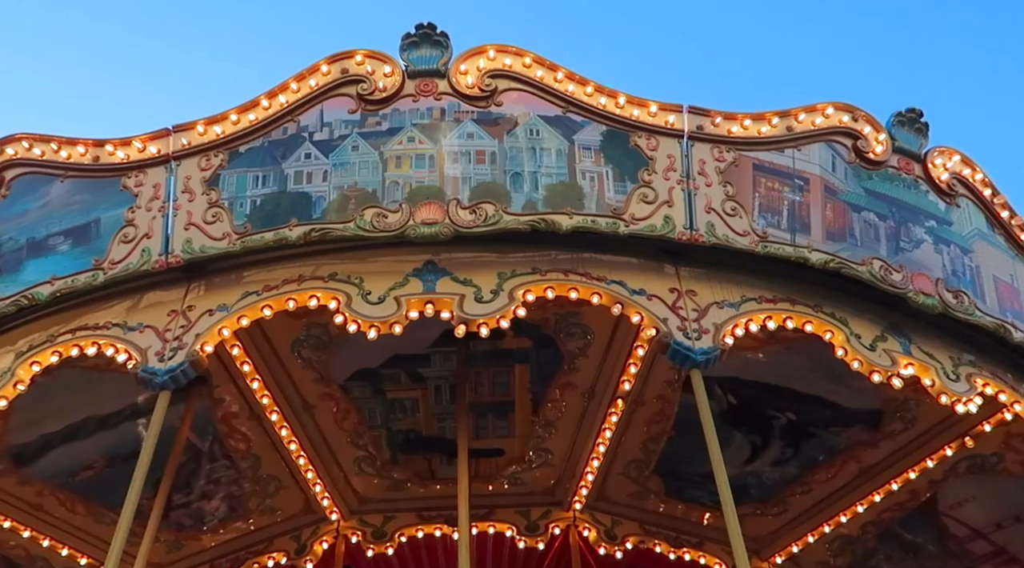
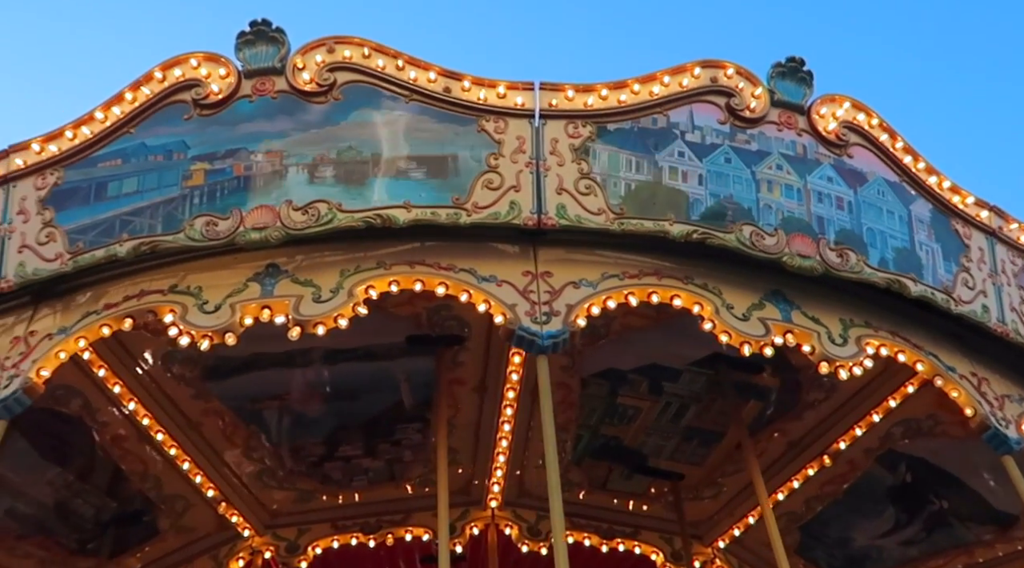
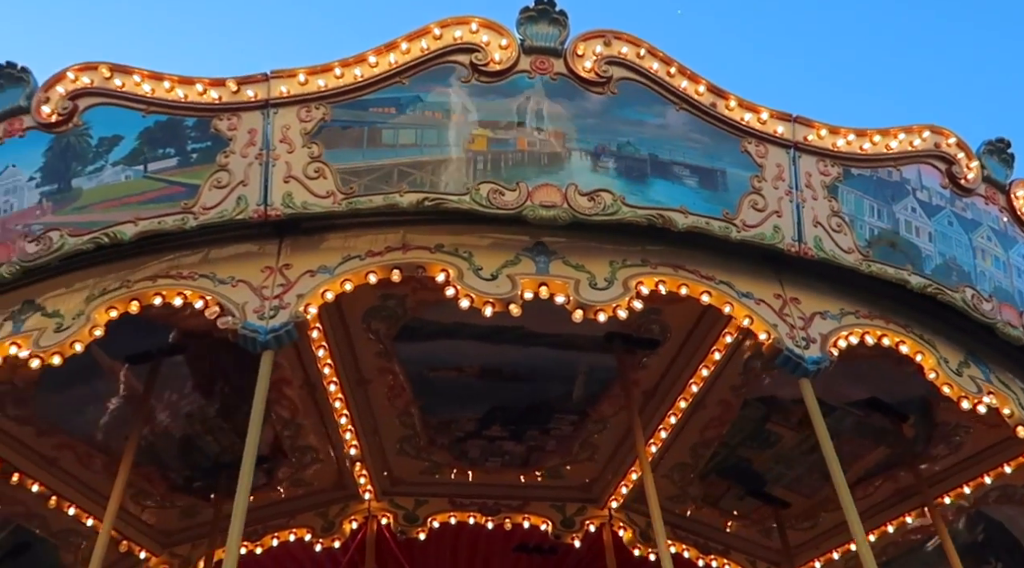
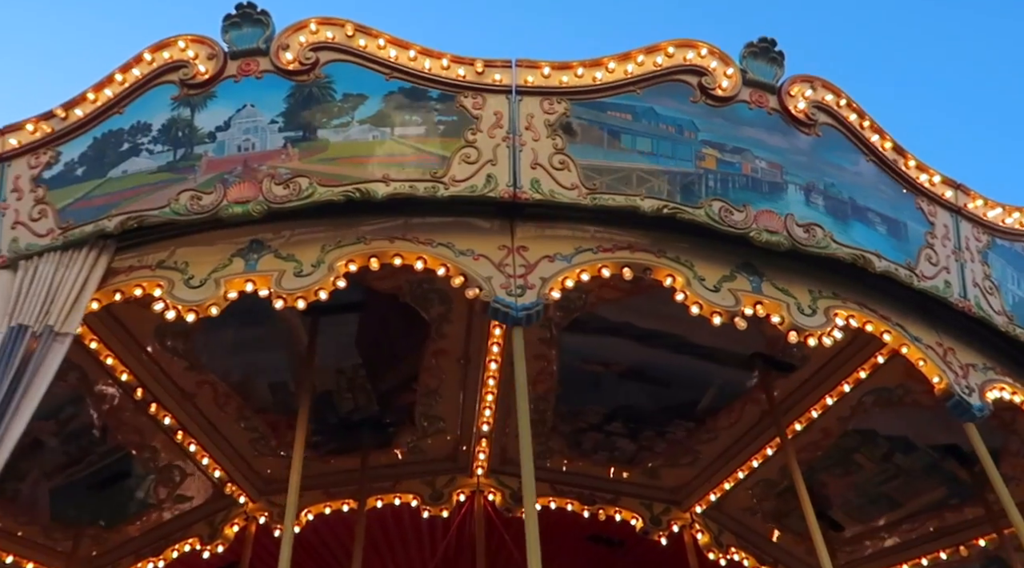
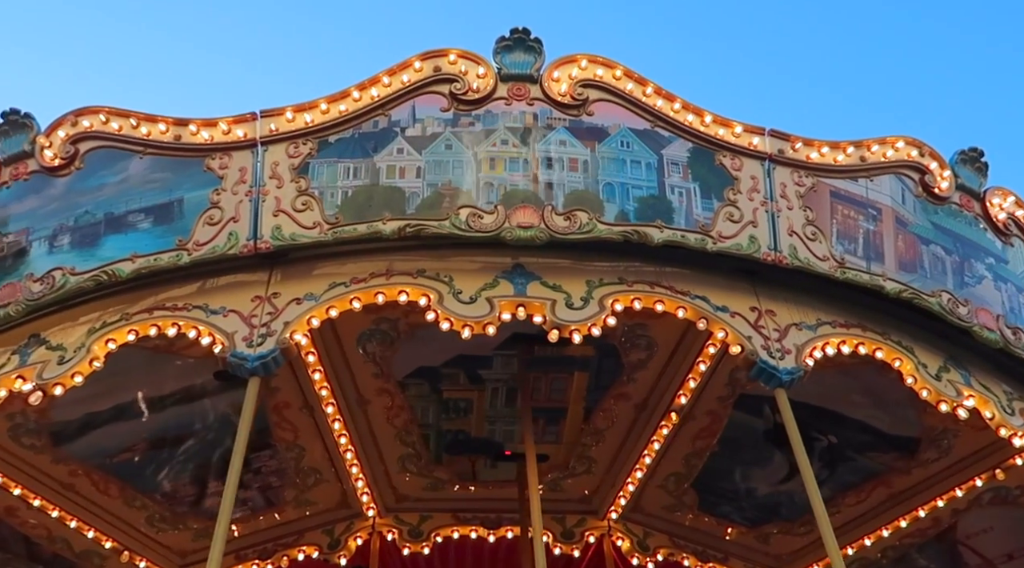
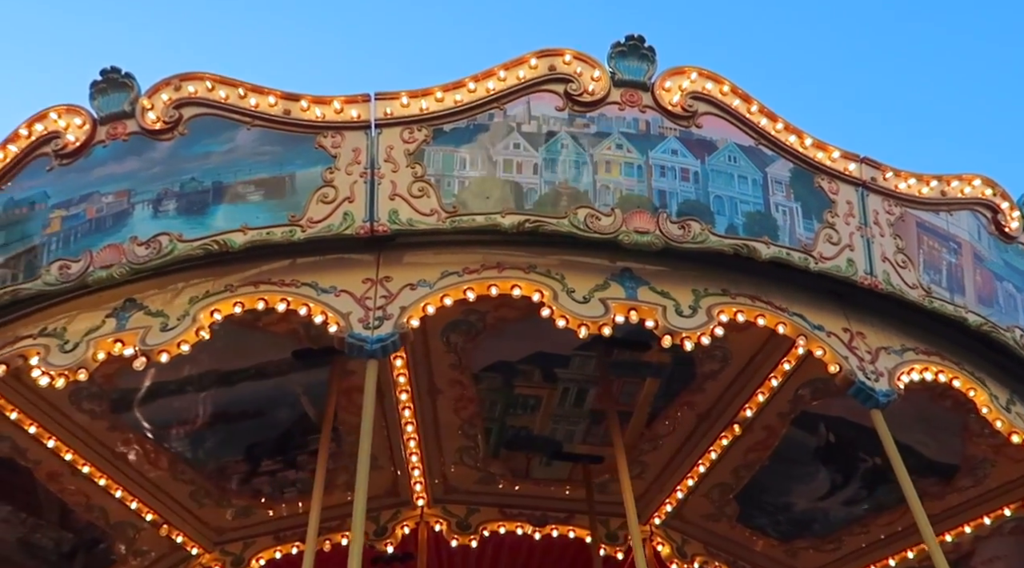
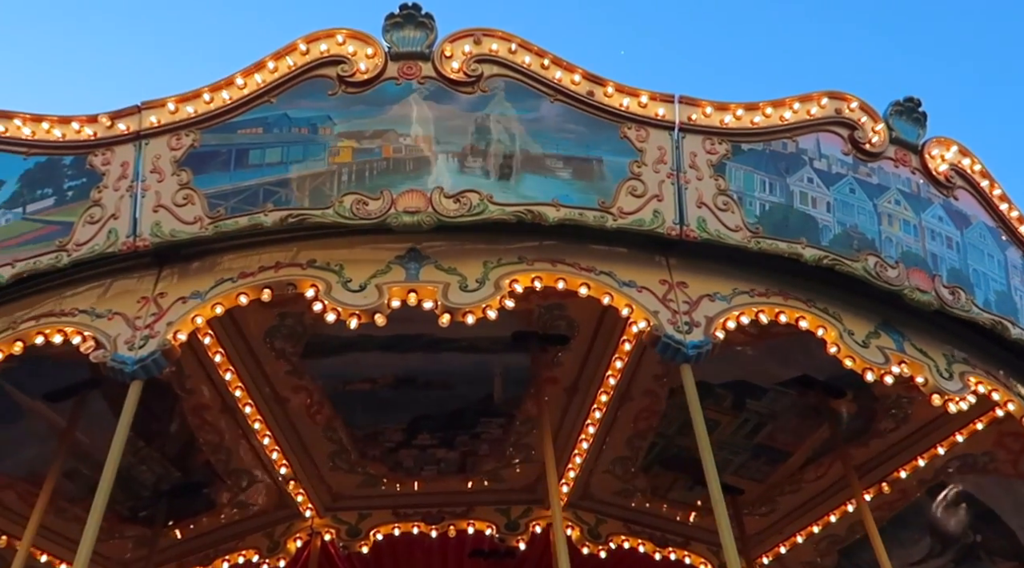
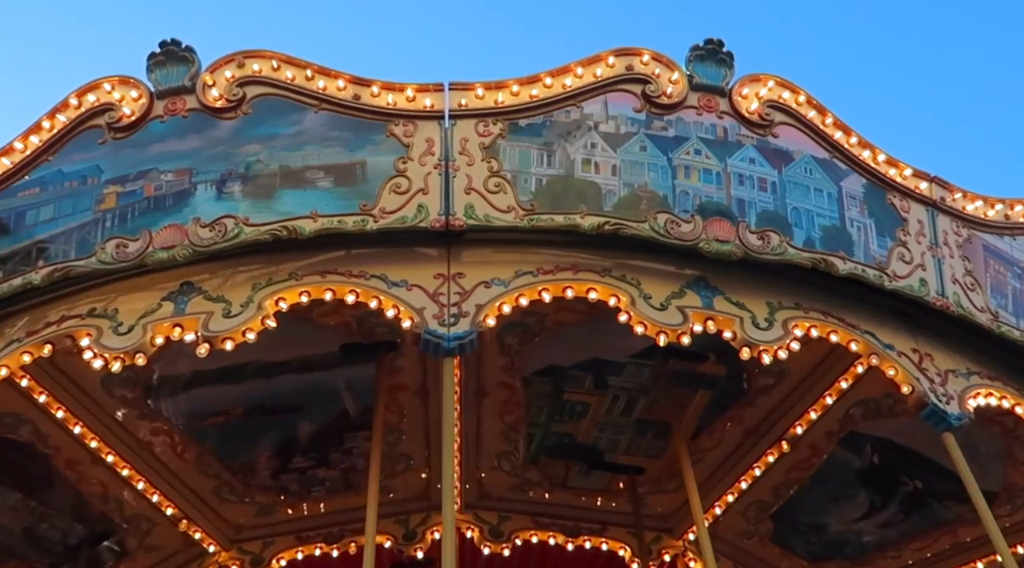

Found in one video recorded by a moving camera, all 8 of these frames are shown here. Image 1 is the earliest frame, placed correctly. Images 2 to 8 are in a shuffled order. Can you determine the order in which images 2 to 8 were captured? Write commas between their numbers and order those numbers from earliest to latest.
5, 6, 8, 2, 7, 3, 4
